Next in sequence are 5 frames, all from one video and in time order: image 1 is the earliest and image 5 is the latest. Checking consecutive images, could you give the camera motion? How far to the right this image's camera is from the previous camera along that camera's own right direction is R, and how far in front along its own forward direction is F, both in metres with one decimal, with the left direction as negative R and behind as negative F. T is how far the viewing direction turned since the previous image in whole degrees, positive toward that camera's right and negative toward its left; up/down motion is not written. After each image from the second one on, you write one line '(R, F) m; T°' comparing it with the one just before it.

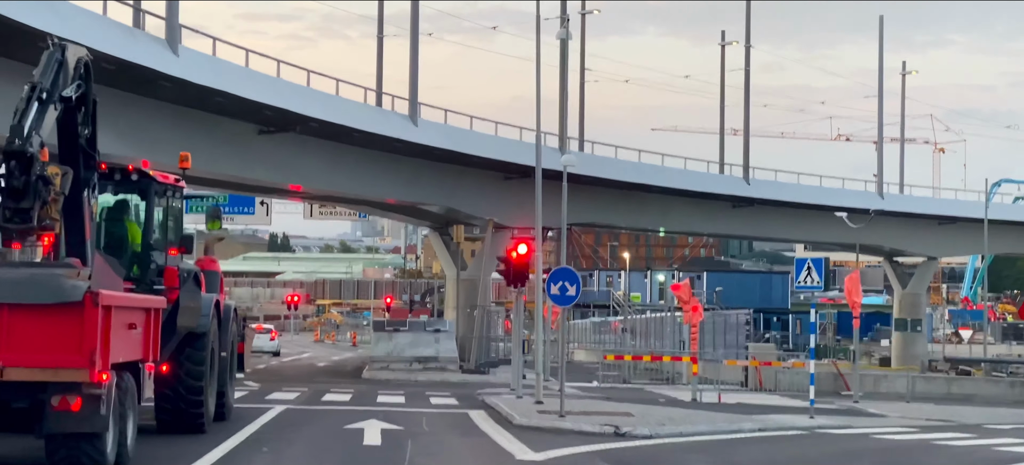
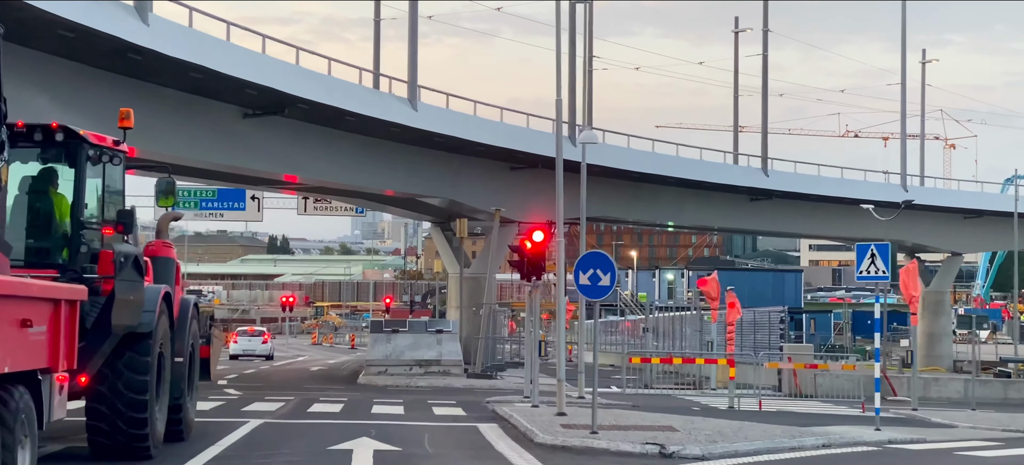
(-0.2, +2.2) m; 0°
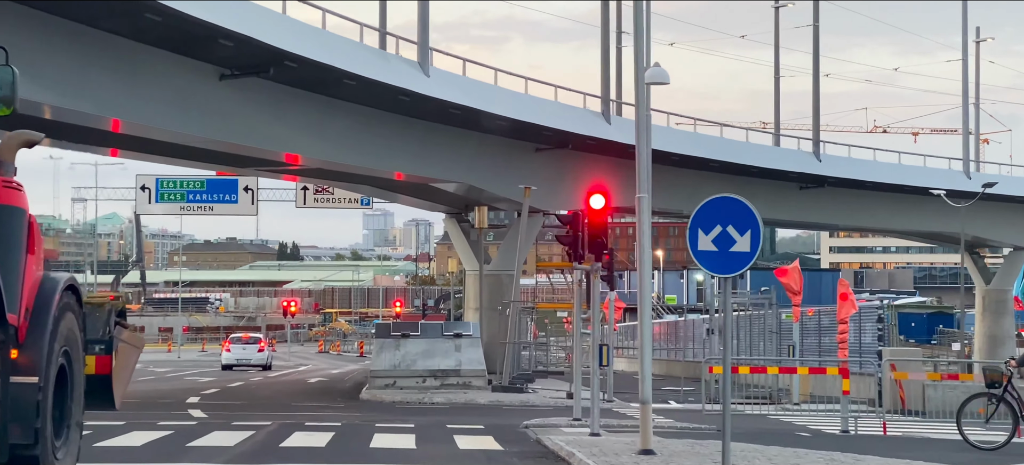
(-0.4, +3.9) m; -1°
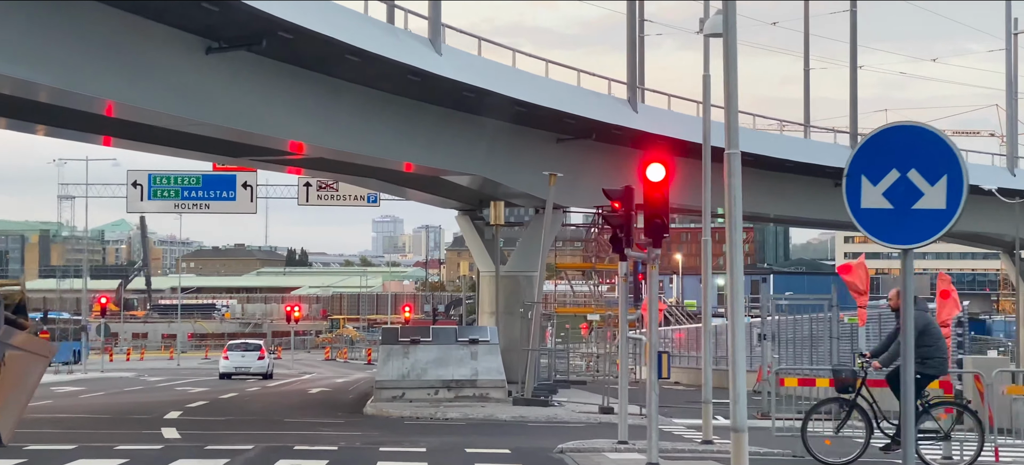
(-0.2, +2.2) m; 0°
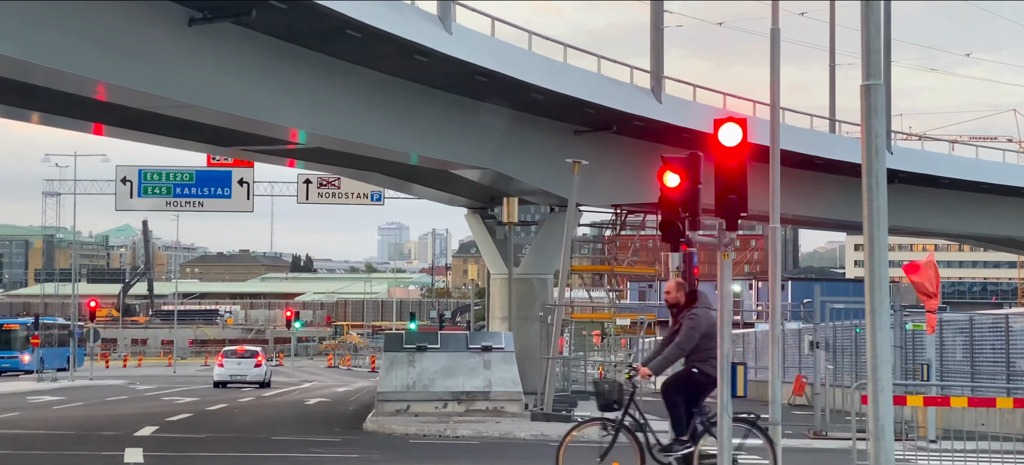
(-0.2, +1.8) m; 0°
